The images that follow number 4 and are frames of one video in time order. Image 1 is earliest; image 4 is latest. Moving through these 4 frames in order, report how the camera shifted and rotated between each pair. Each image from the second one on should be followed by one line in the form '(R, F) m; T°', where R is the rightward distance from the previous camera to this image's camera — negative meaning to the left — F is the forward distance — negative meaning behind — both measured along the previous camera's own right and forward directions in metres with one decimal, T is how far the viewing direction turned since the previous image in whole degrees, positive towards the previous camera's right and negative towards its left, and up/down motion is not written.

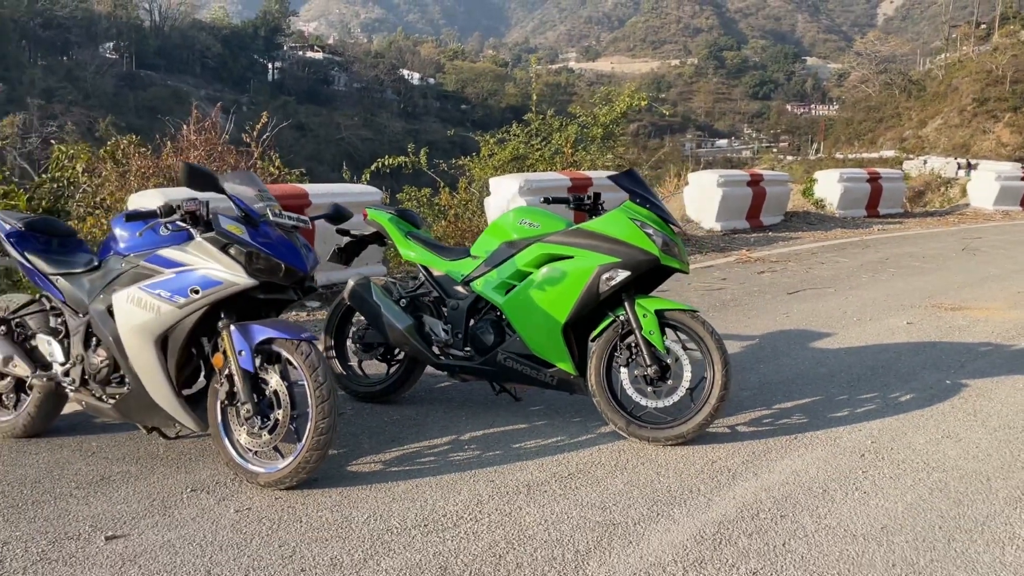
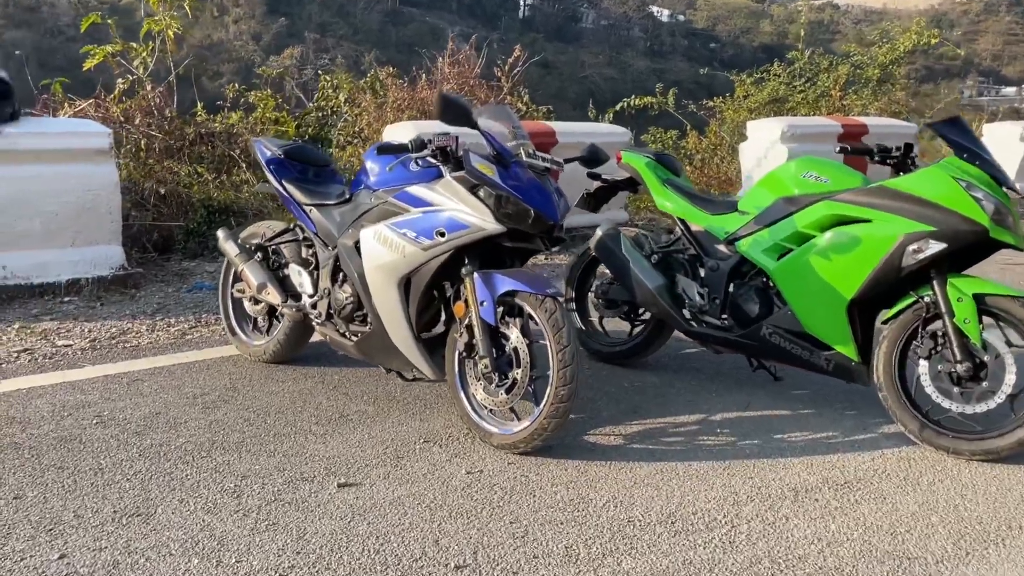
(-0.2, +0.4) m; -15°
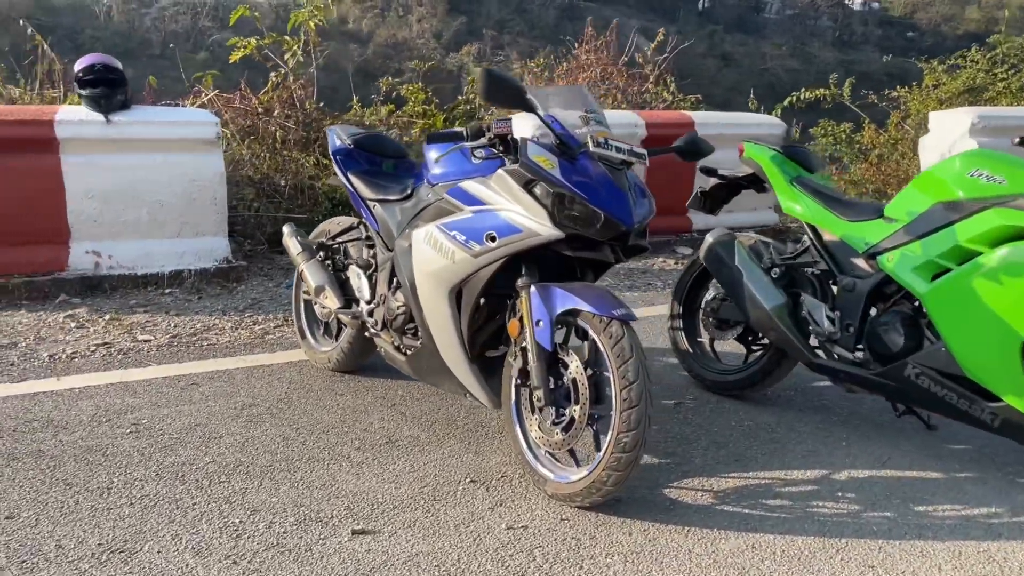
(+0.3, +0.6) m; -11°
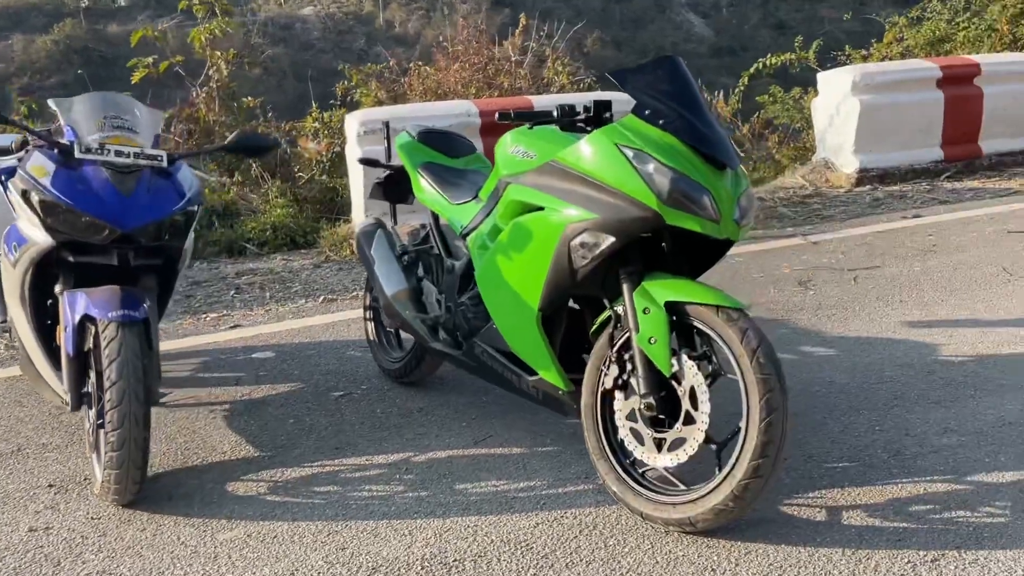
(+1.8, 0.0) m; -4°
